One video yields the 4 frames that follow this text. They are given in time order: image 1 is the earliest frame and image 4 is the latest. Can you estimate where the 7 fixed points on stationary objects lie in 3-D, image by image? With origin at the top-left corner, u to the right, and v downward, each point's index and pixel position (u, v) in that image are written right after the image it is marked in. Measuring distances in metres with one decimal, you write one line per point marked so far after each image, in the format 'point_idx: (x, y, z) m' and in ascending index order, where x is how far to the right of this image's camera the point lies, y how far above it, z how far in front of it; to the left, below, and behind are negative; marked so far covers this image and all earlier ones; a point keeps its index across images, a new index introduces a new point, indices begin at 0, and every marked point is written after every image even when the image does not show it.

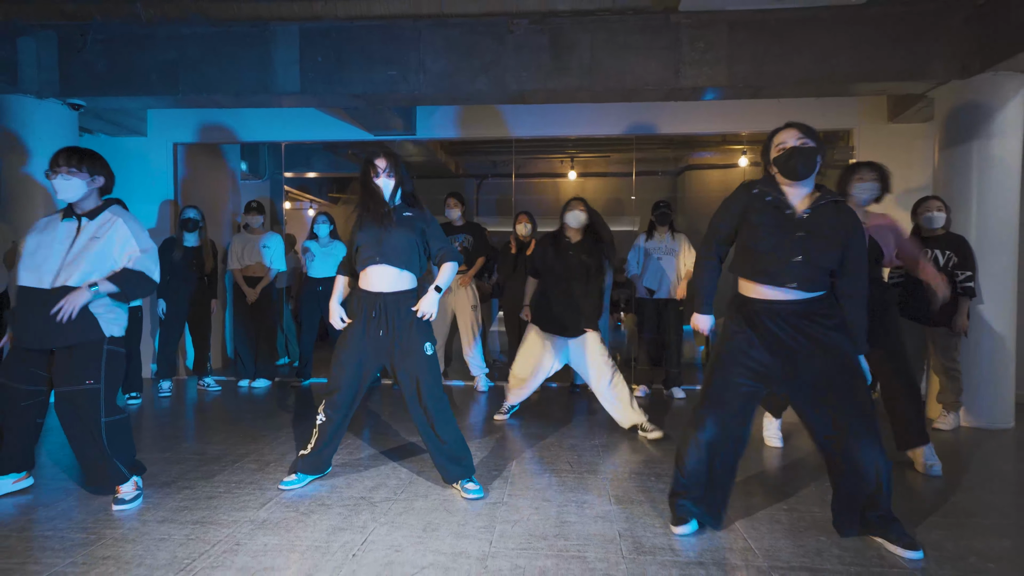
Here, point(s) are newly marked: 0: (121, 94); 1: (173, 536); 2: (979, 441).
0: (-3.3, +1.7, +5.3) m
1: (-1.4, -1.1, +2.6) m
2: (+3.2, -1.1, +4.3) m
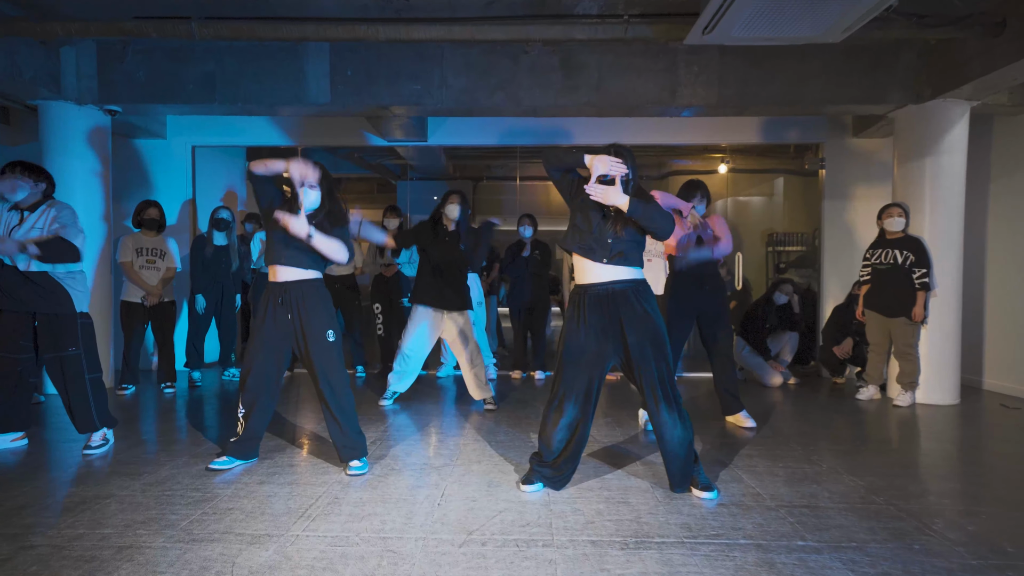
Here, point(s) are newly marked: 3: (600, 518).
0: (-3.2, +1.7, +5.7) m
1: (-1.2, -1.0, +3.1) m
2: (+3.4, -1.0, +5.1) m
3: (+0.4, -1.0, +2.8) m
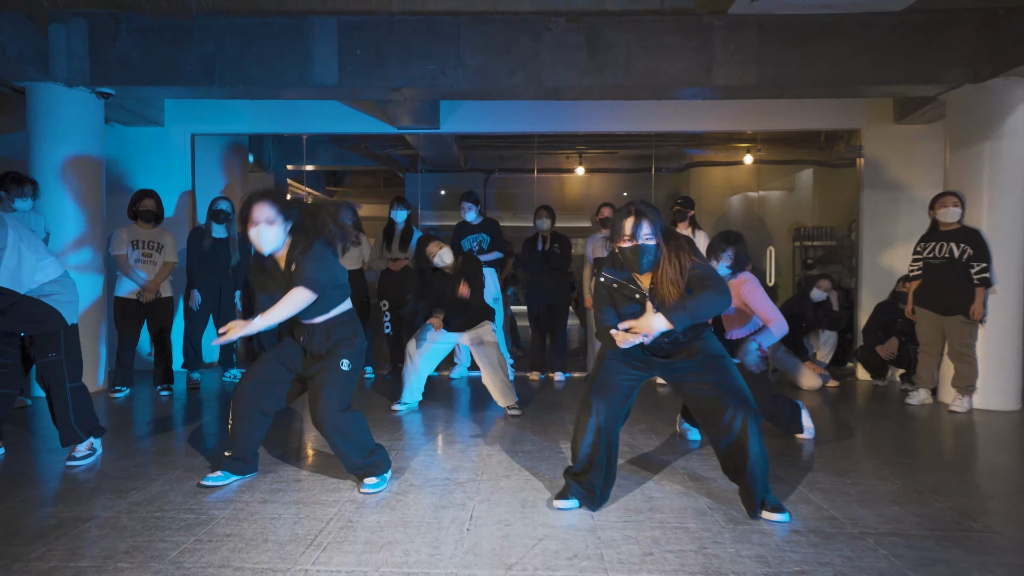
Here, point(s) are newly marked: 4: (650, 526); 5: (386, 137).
0: (-3.0, +1.7, +5.3) m
1: (-1.0, -1.0, +2.7) m
2: (+3.6, -1.0, +4.6) m
3: (+0.6, -1.0, +2.4) m
4: (+0.6, -1.0, +2.6) m
5: (-1.4, +1.7, +6.9) m
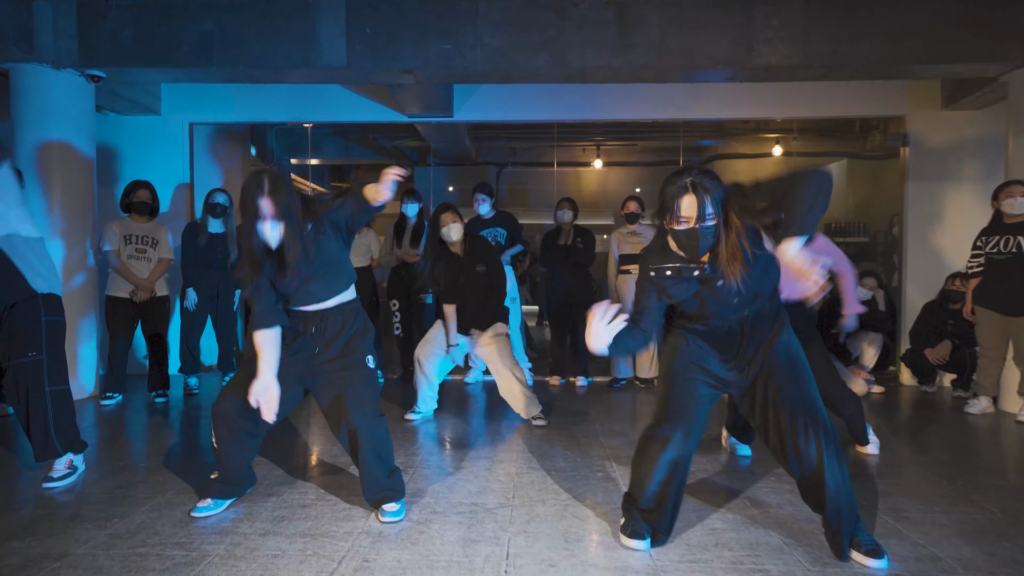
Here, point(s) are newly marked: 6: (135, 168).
0: (-2.9, +1.7, +4.9) m
1: (-0.8, -1.0, +2.3) m
2: (+3.8, -1.0, +4.2) m
3: (+0.7, -1.0, +2.0) m
4: (+0.7, -1.0, +2.2) m
5: (-1.2, +1.7, +6.5) m
6: (-3.8, +1.2, +6.3) m
